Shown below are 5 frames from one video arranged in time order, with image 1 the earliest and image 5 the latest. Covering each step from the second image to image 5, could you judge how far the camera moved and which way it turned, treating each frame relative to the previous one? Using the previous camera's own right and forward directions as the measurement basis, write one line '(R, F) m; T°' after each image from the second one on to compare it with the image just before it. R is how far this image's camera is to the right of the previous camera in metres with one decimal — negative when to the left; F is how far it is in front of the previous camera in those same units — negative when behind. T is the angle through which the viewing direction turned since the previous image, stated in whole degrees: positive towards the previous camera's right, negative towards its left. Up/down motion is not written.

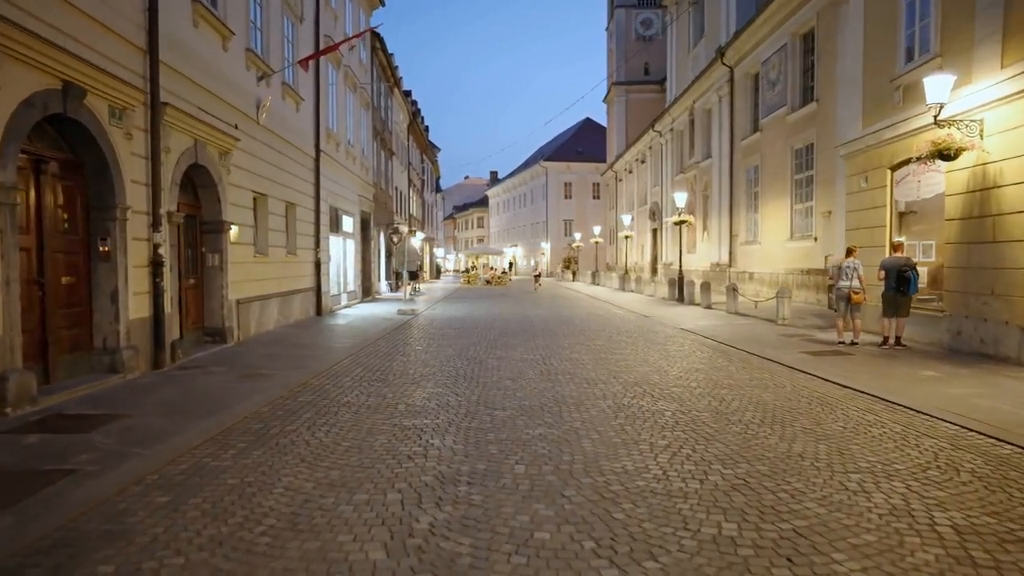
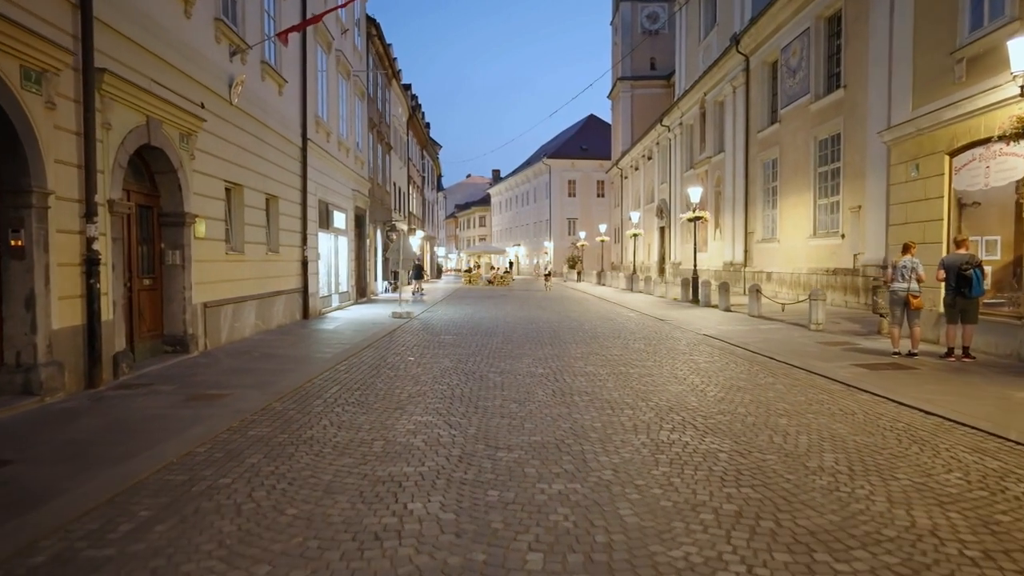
(-0.1, +1.7) m; 0°
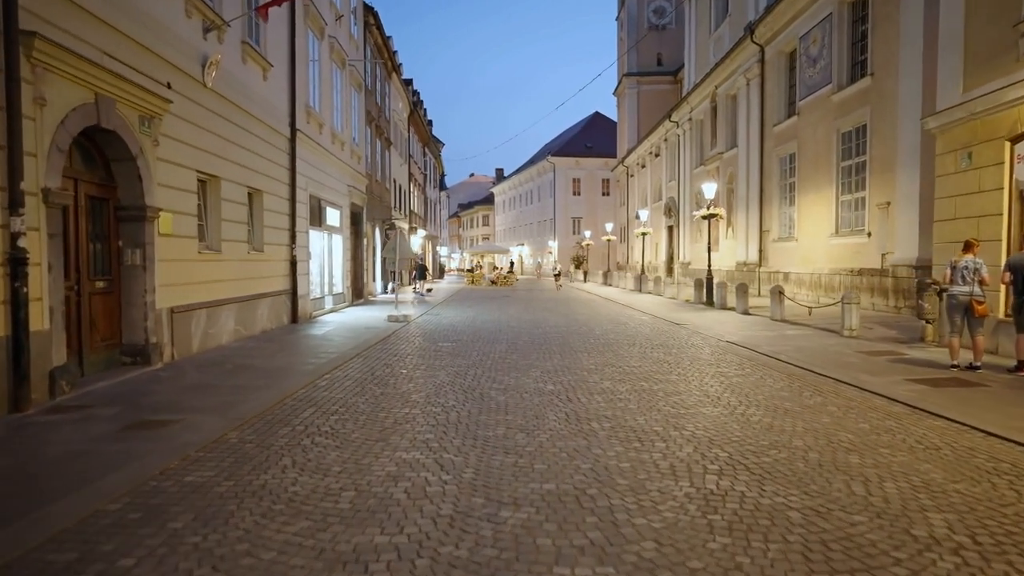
(0.0, +1.3) m; 0°
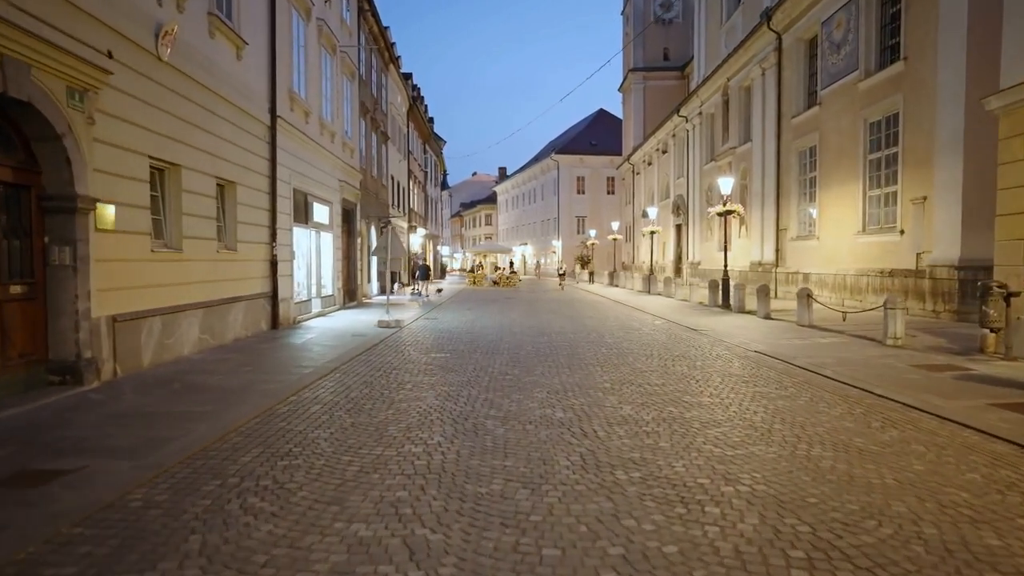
(0.0, +1.6) m; 0°
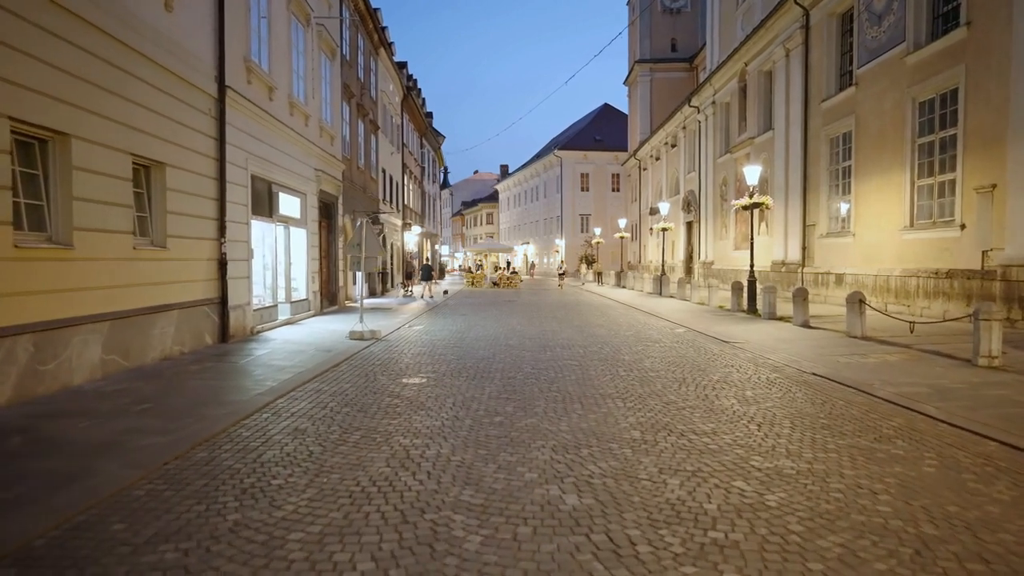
(+0.1, +2.7) m; 0°
